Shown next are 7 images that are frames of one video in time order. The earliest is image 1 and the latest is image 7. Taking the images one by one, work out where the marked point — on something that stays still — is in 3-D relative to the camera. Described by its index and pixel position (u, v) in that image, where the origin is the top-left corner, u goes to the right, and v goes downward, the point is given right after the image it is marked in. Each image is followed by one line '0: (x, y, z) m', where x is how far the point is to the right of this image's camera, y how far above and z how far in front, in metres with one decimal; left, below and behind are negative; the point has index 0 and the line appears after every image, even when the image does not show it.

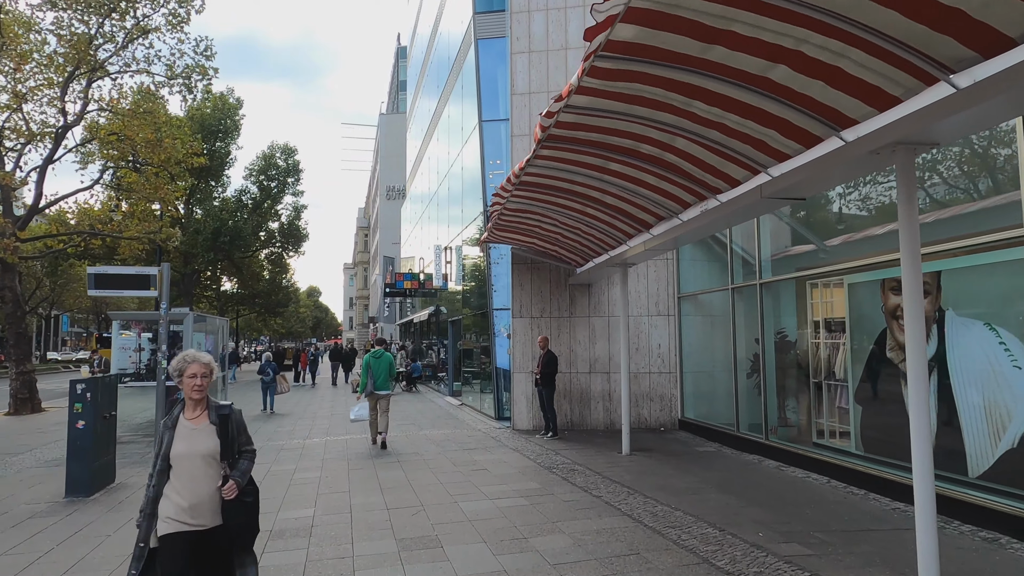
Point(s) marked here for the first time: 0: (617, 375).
0: (+1.7, -1.4, +11.5) m
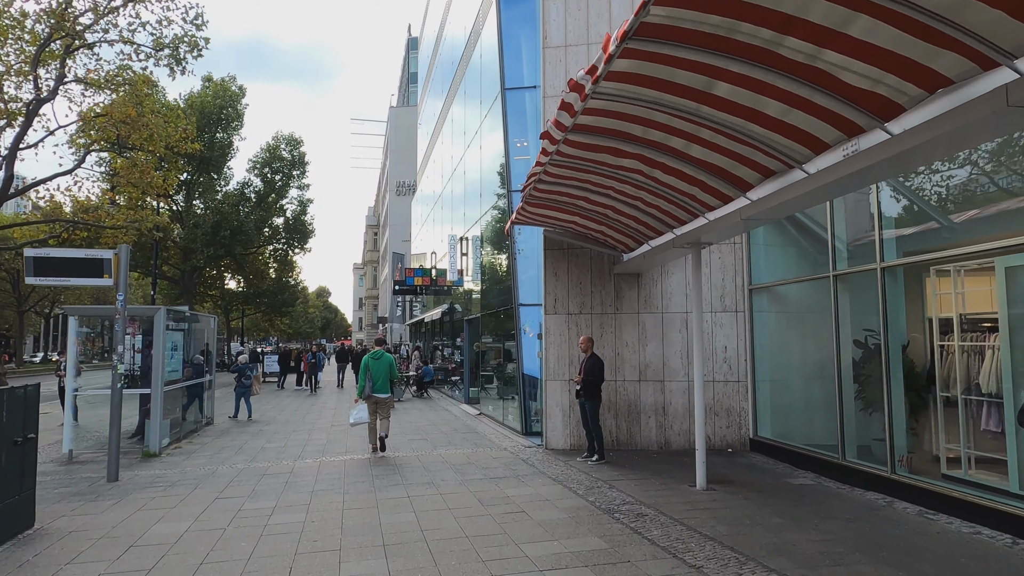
0: (+2.2, -1.3, +9.5) m
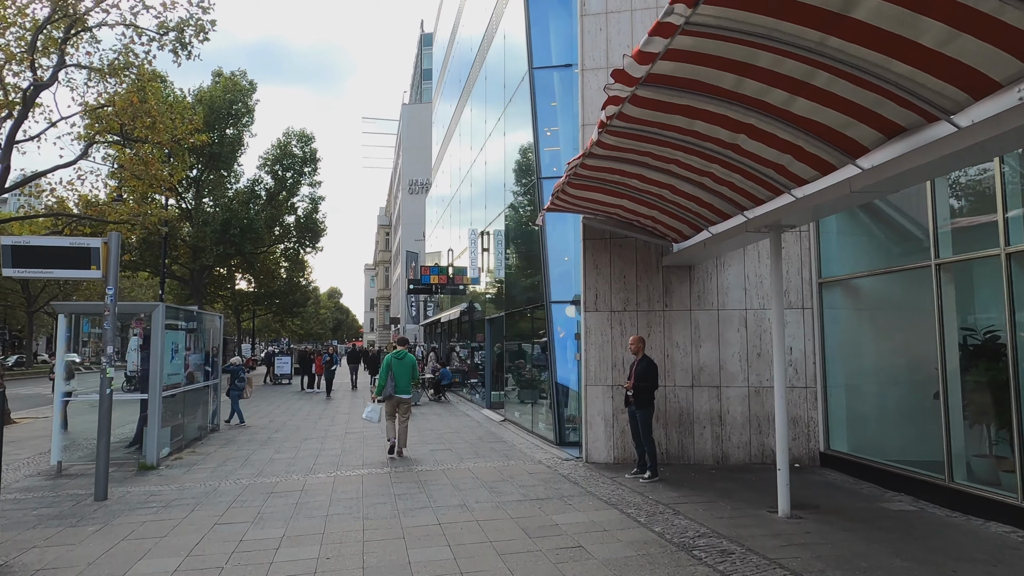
0: (+2.6, -1.2, +8.4) m
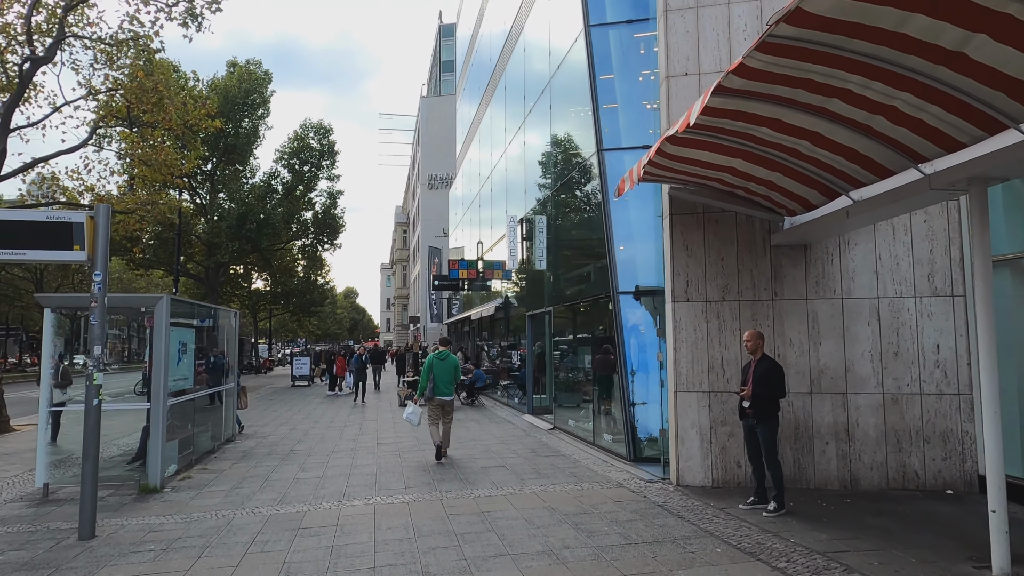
0: (+3.4, -1.1, +6.8) m
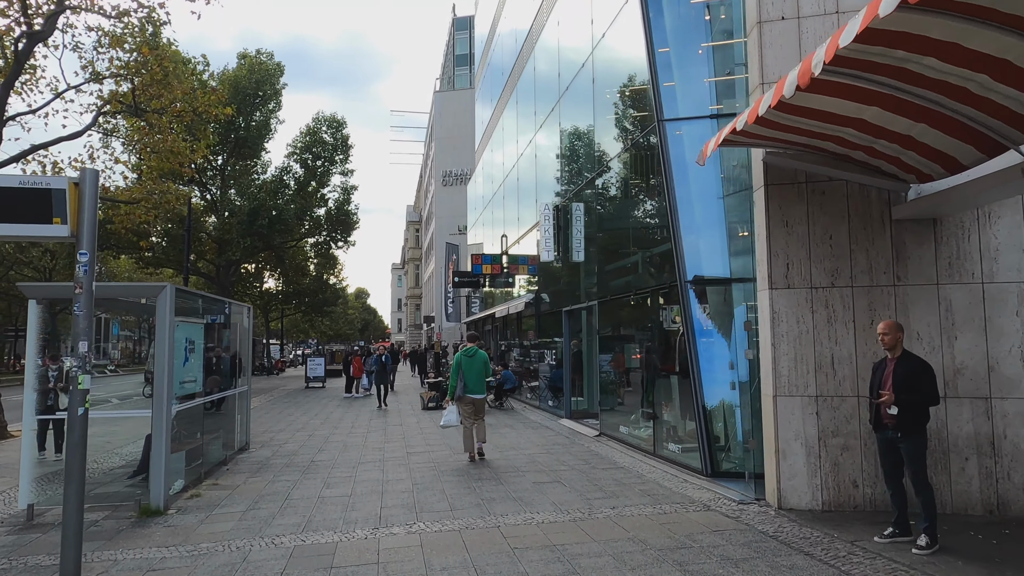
0: (+4.0, -0.9, +5.6) m
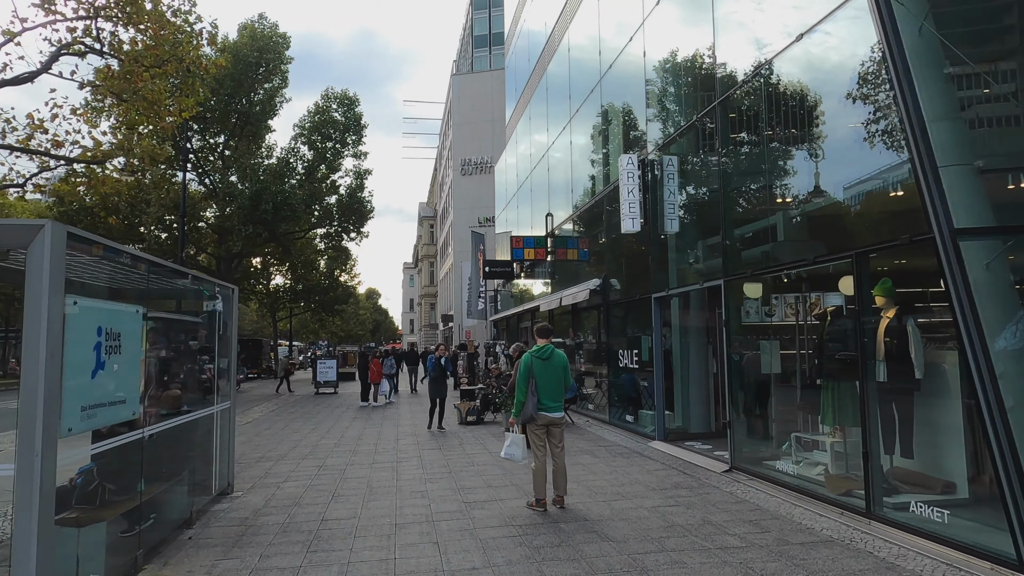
0: (+4.9, -0.6, +2.3) m
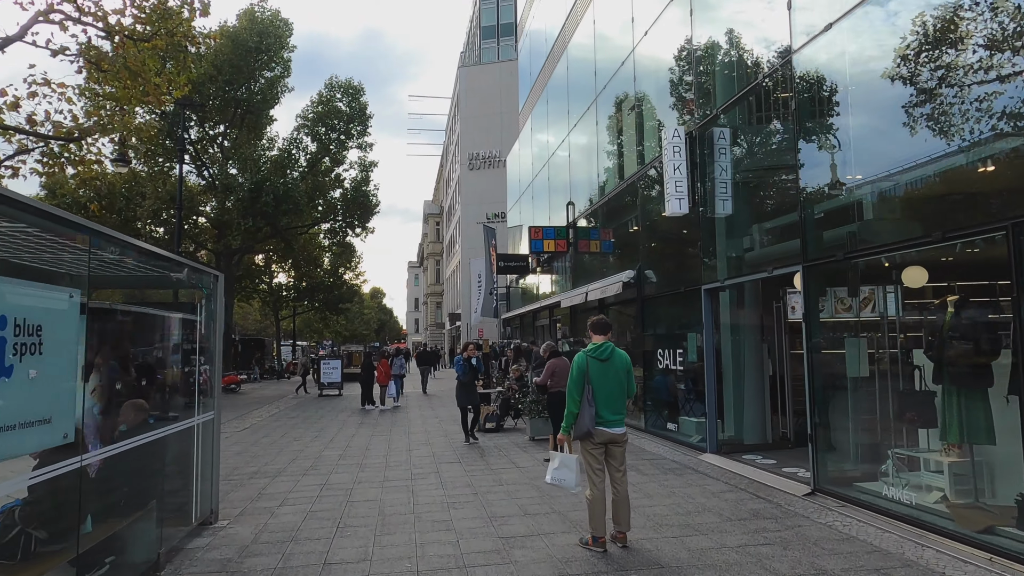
0: (+5.2, -0.5, +1.0) m
